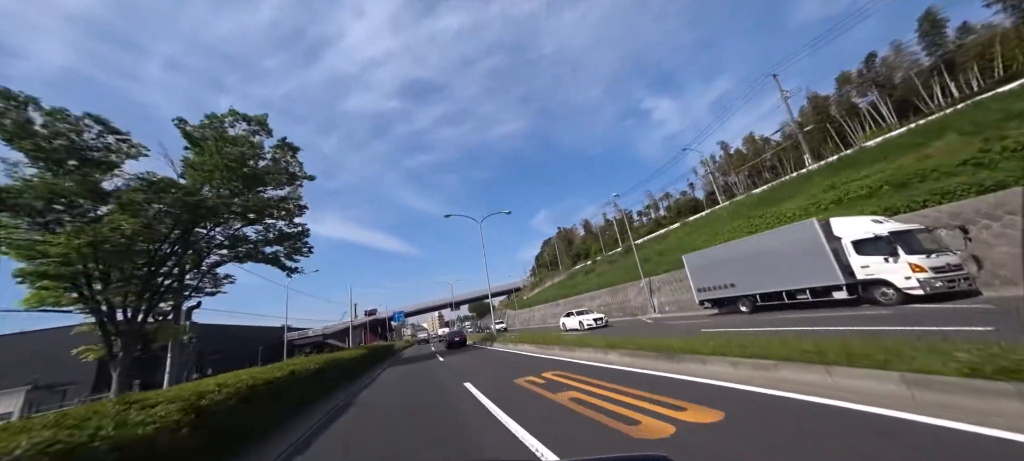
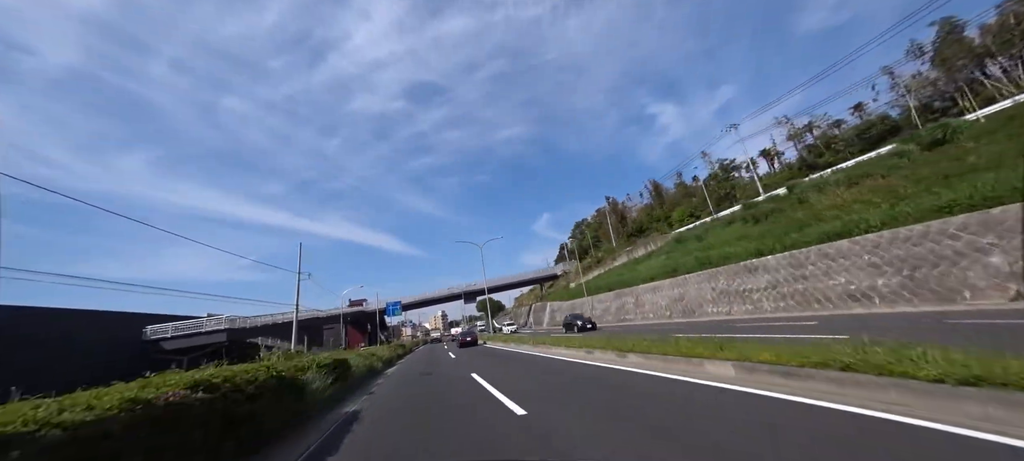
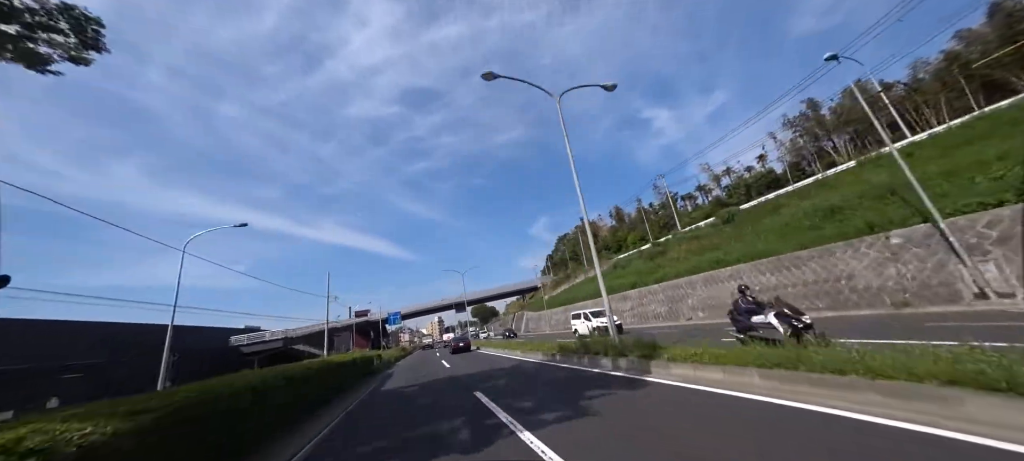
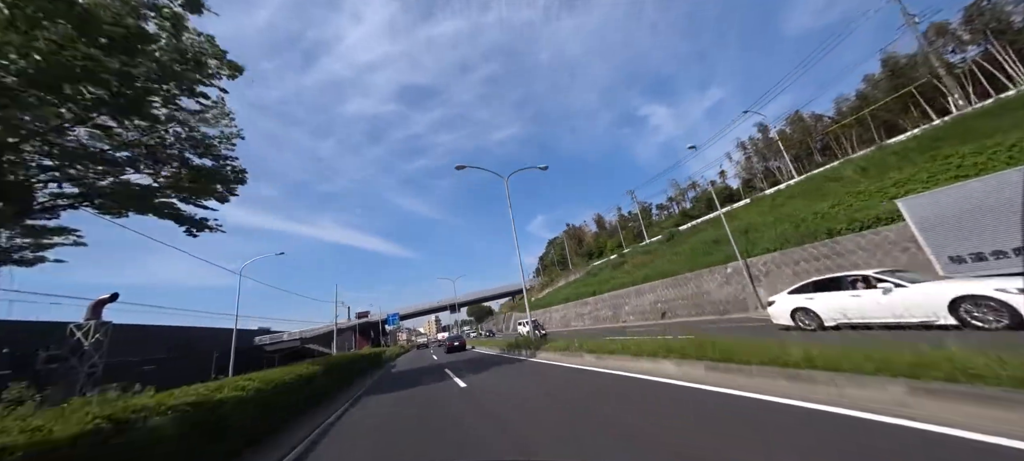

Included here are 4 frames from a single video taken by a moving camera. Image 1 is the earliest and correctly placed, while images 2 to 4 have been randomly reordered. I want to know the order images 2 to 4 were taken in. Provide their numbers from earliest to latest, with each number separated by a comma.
4, 3, 2
